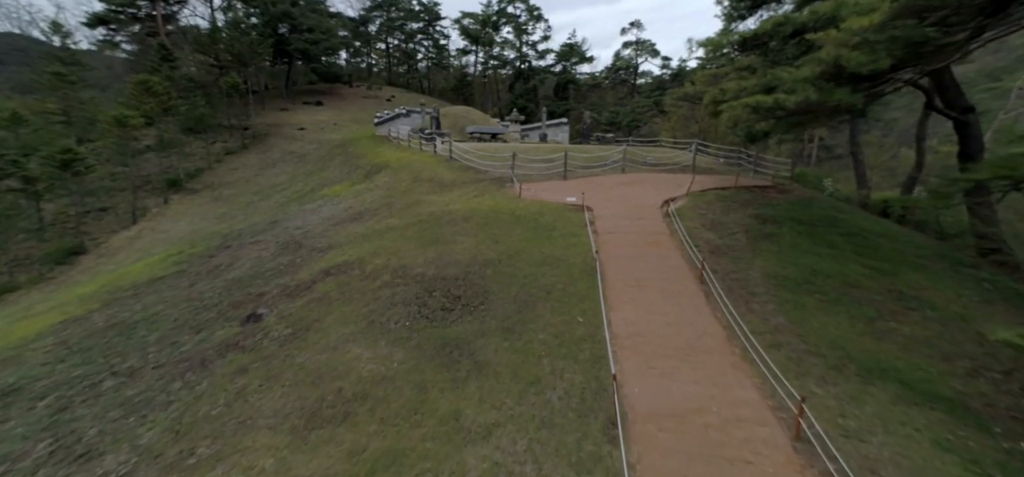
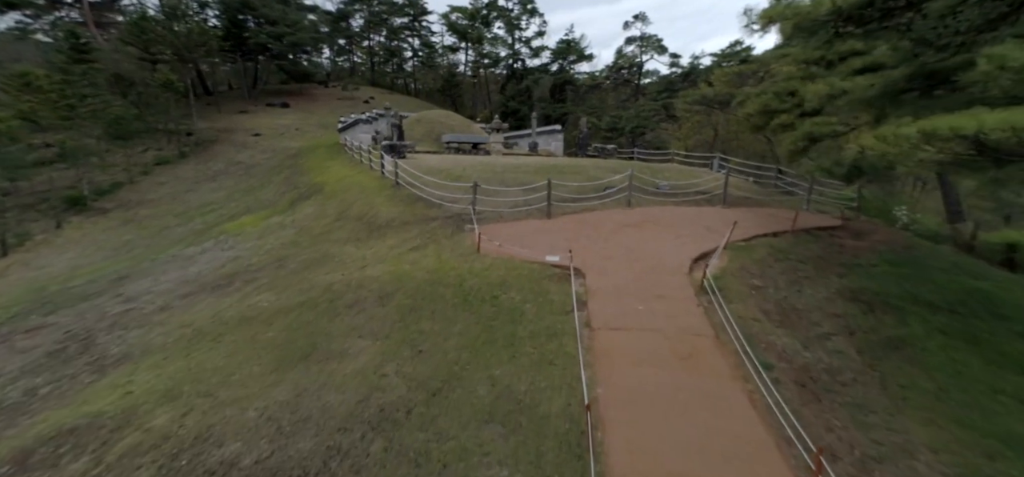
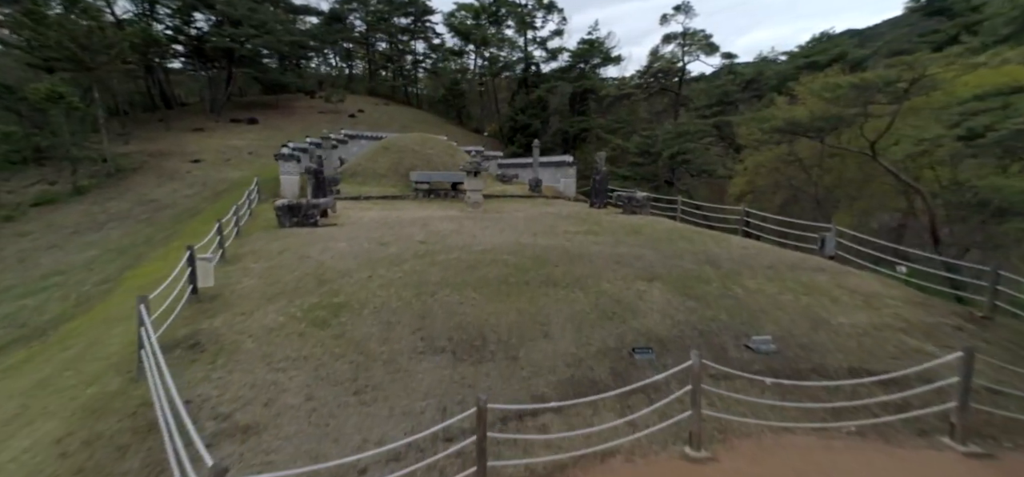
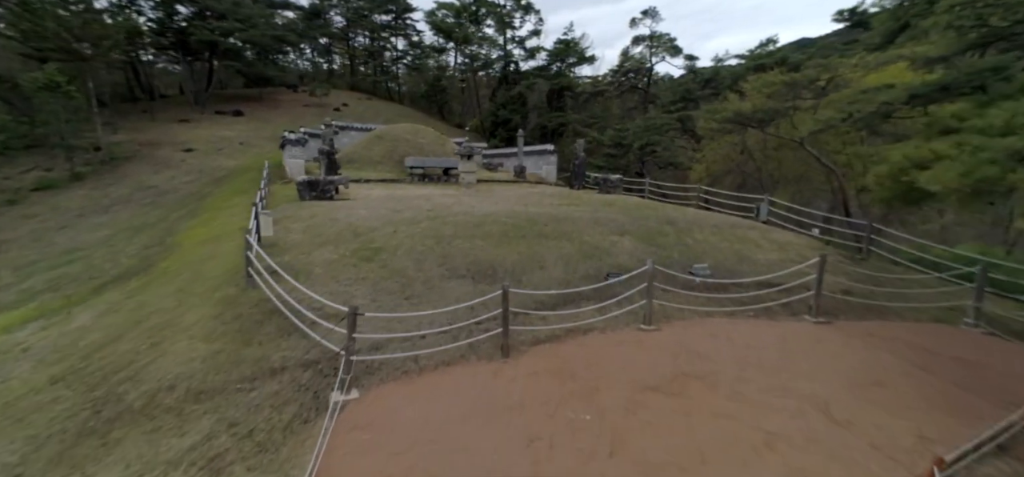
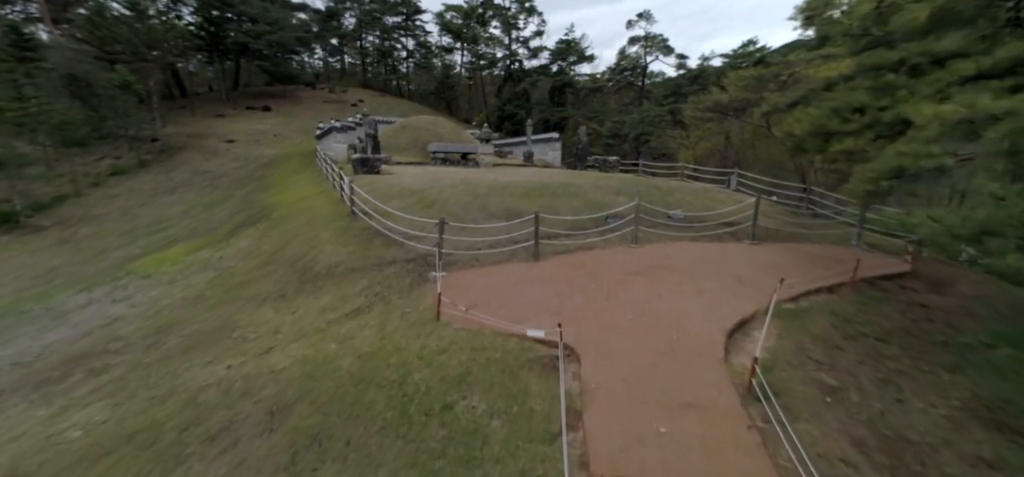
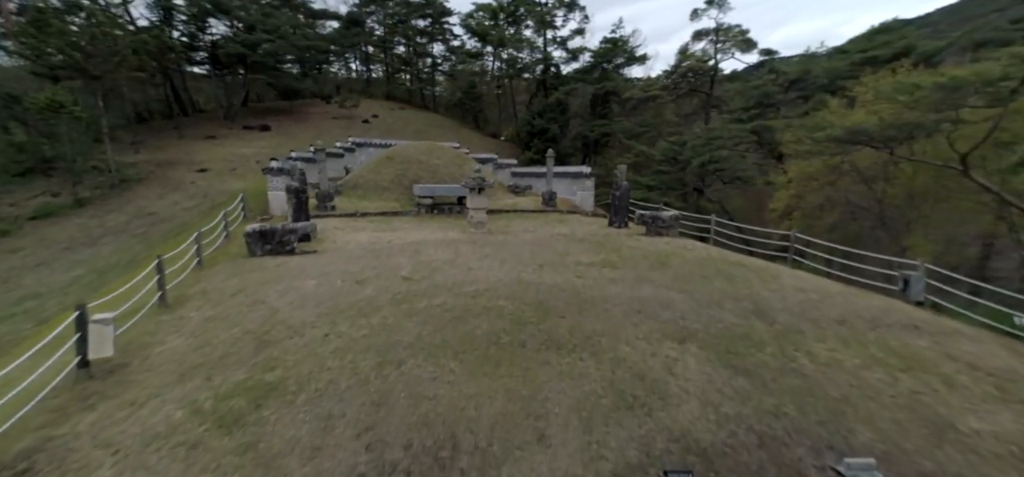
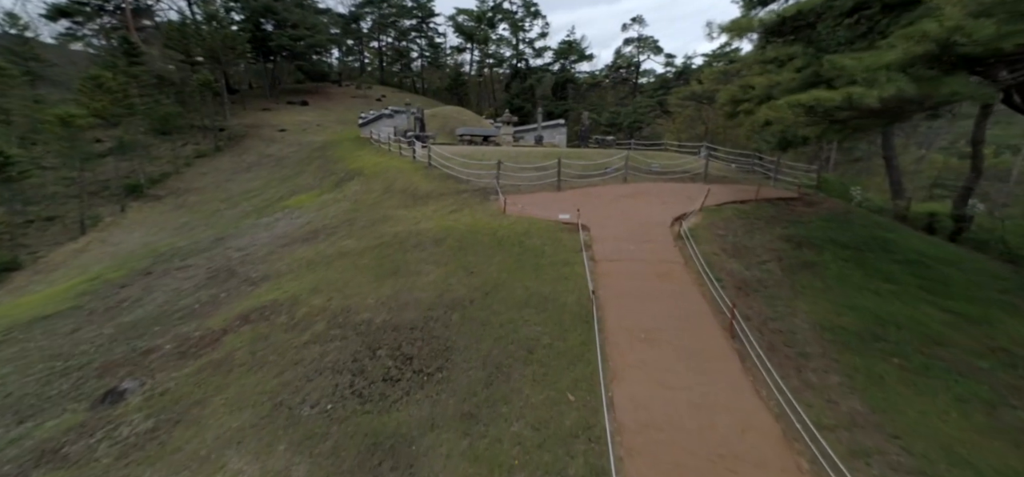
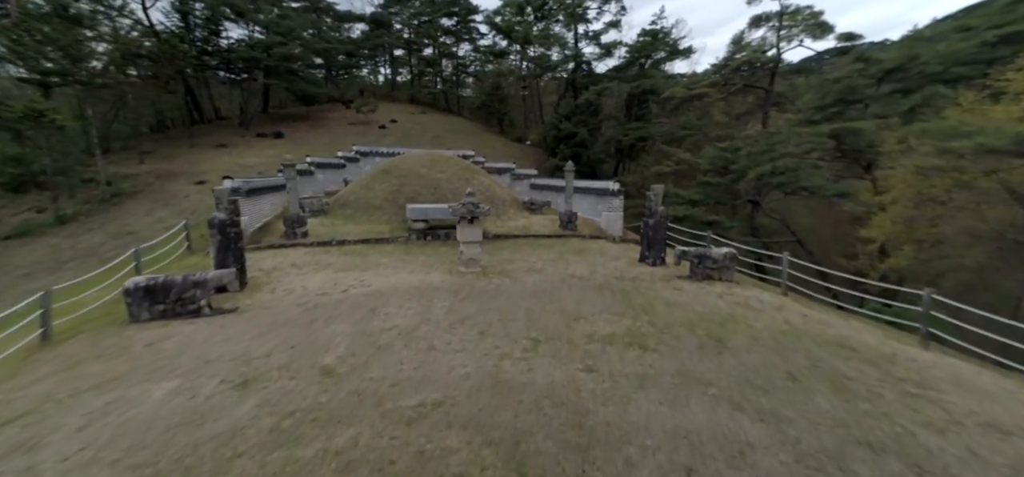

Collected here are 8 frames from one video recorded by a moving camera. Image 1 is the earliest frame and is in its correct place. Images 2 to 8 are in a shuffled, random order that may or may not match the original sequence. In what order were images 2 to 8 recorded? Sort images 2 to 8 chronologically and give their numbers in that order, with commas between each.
7, 2, 5, 4, 3, 6, 8
